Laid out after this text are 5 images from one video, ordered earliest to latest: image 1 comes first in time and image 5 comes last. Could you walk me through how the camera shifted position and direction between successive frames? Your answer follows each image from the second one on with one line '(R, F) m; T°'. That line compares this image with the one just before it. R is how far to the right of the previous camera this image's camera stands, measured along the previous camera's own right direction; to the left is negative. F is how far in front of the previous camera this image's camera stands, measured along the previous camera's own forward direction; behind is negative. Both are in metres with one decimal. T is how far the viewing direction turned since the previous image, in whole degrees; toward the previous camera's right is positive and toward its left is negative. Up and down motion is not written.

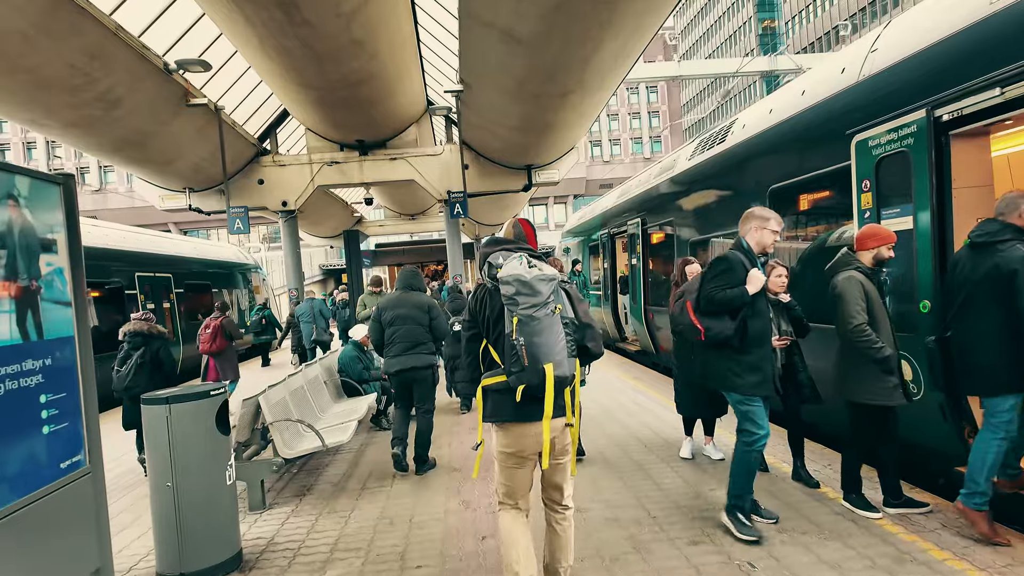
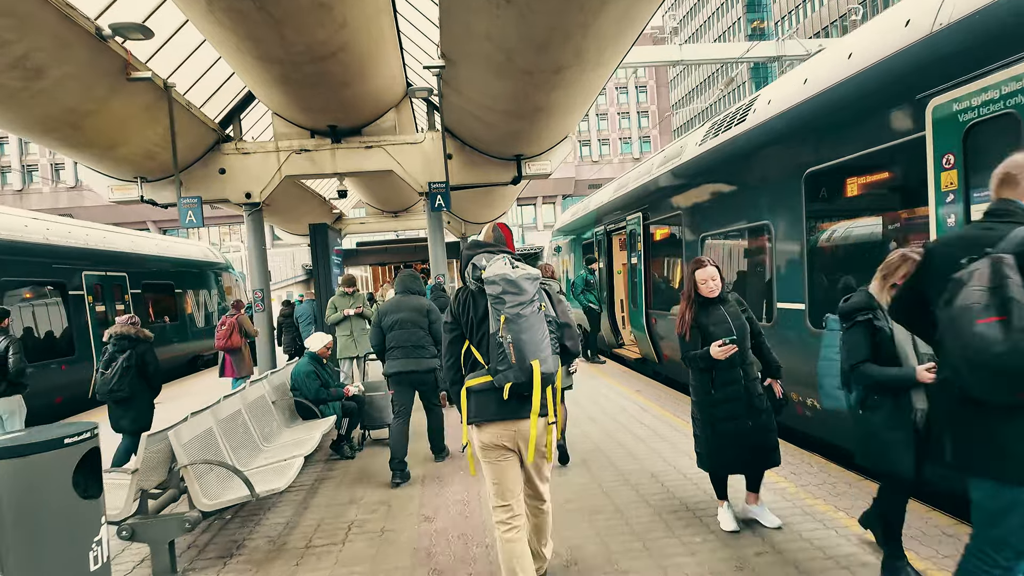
(0.0, +0.9) m; +1°
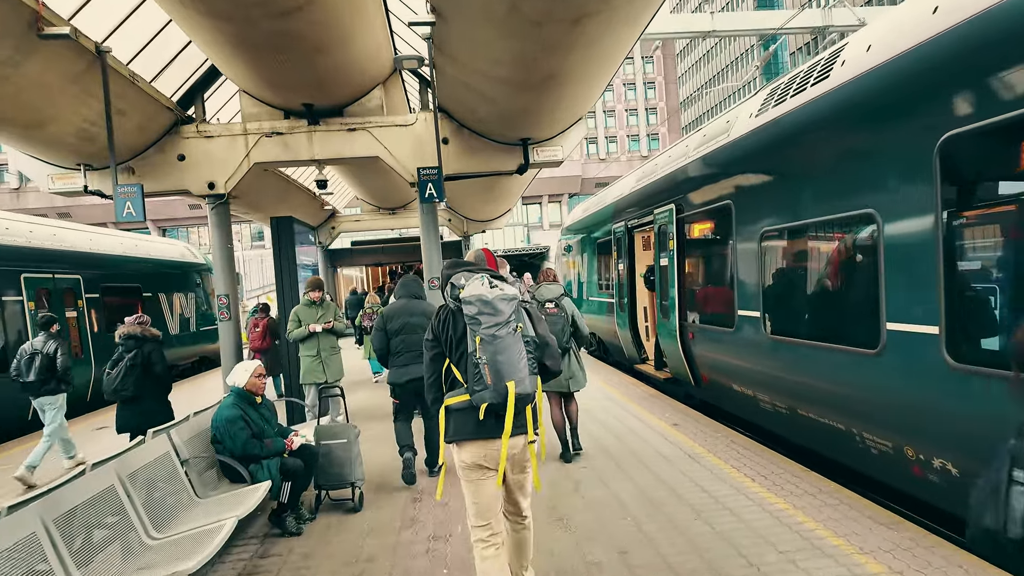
(0.0, +1.4) m; 0°
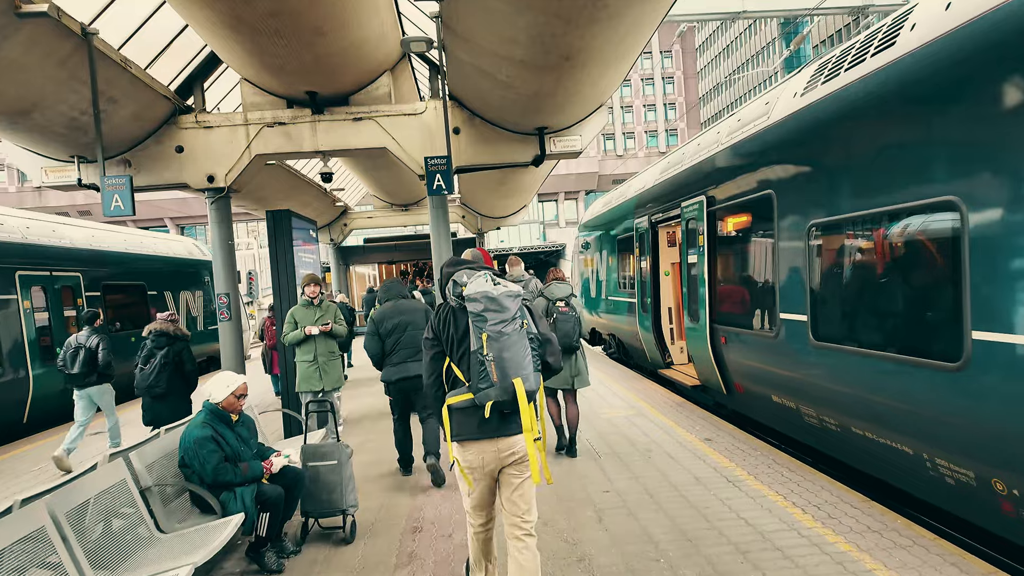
(0.0, +0.5) m; -2°
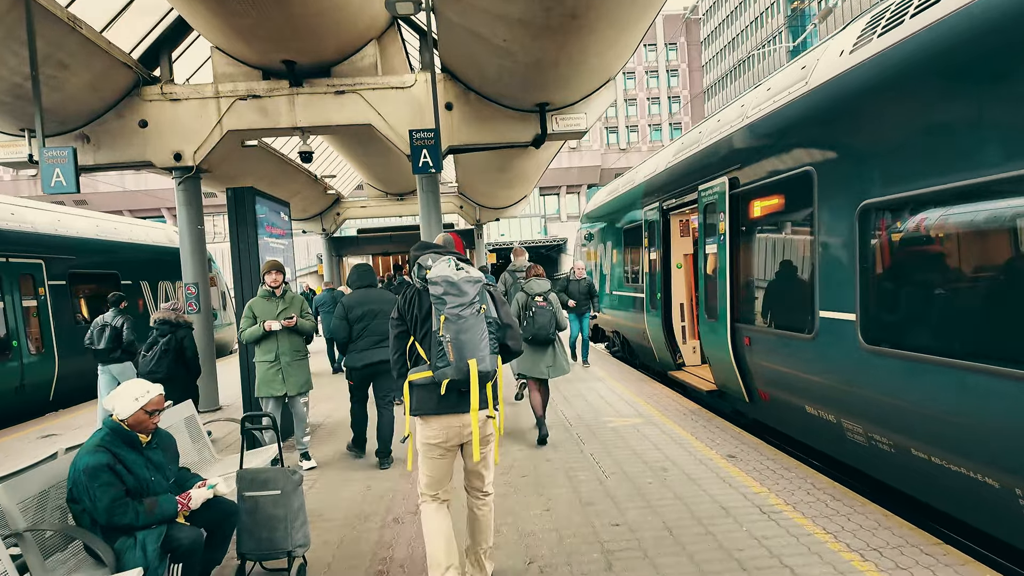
(0.0, +0.7) m; 0°
